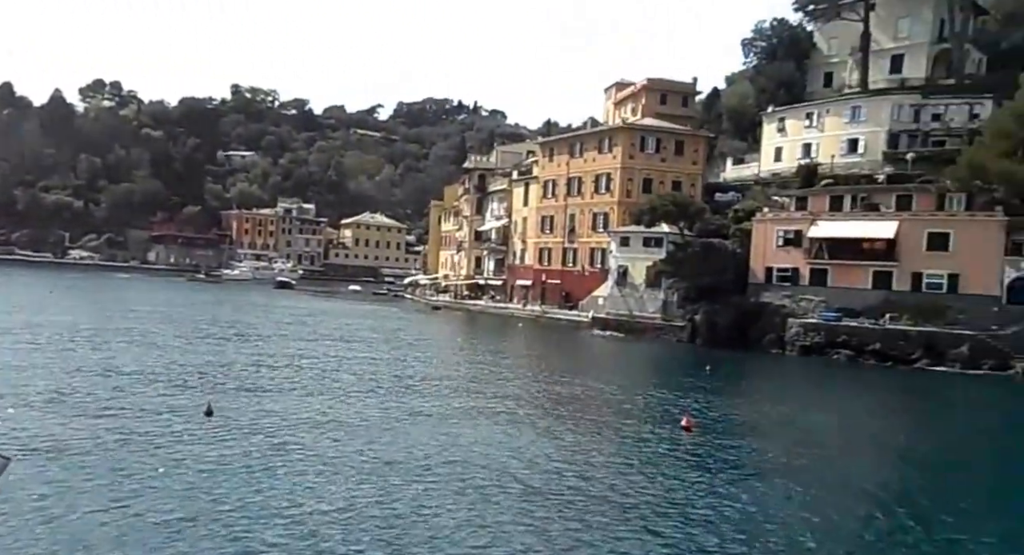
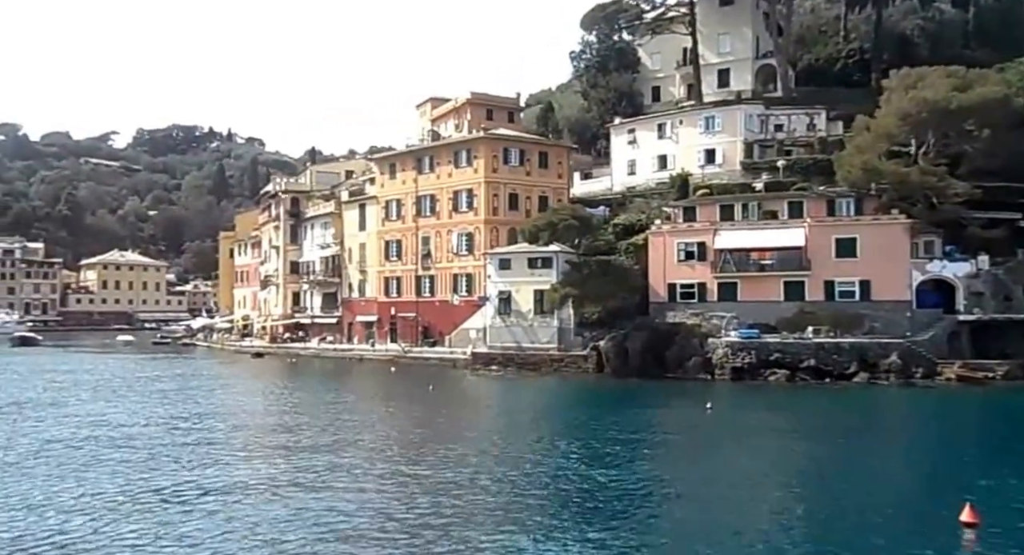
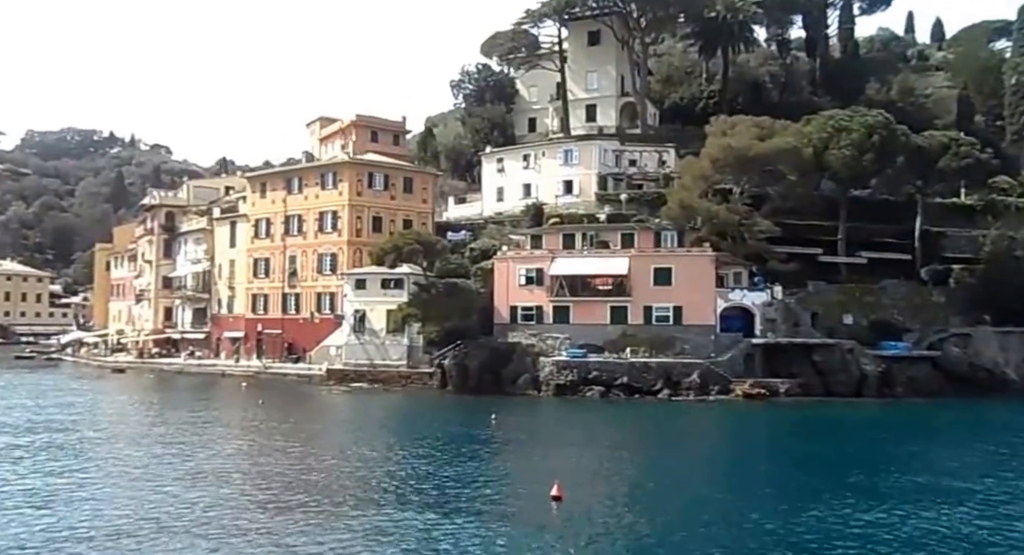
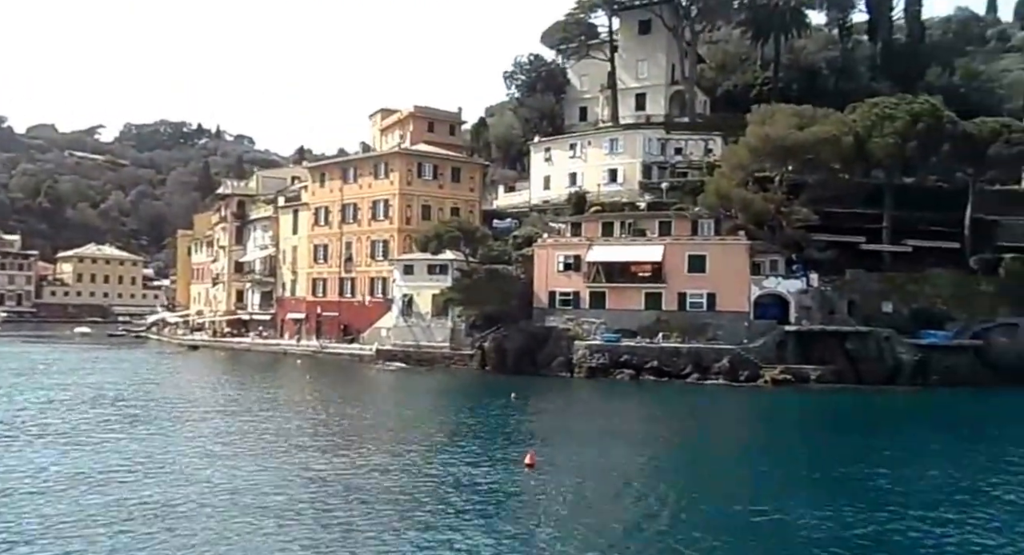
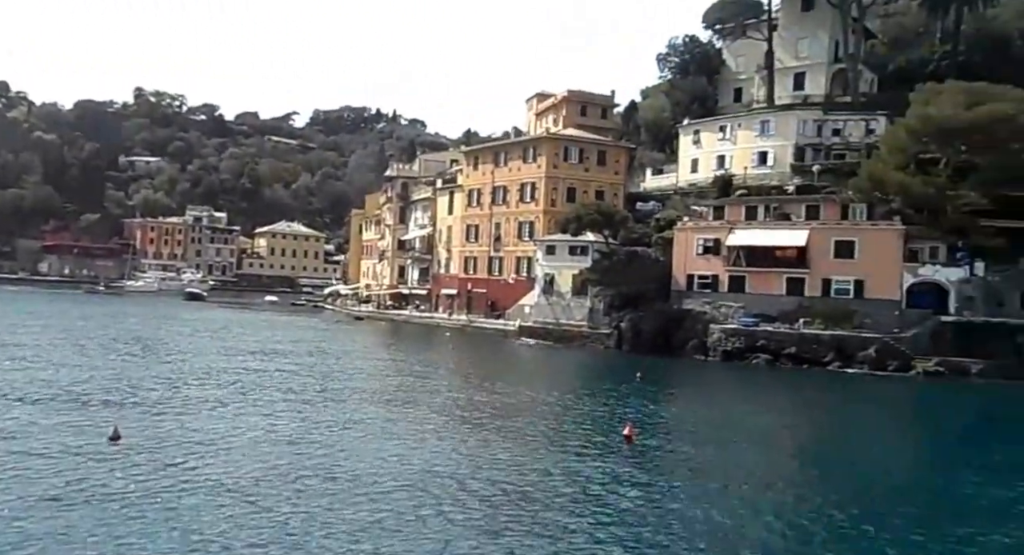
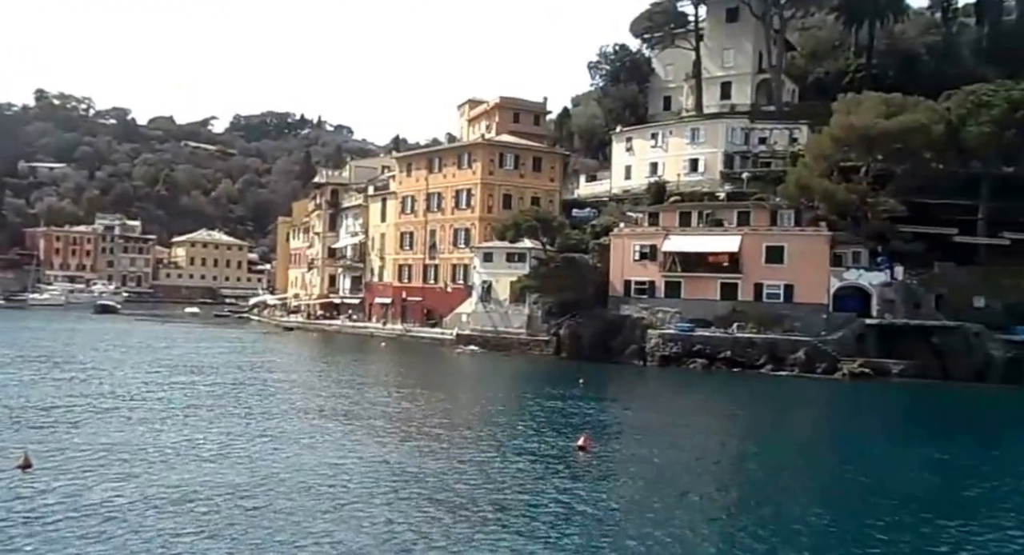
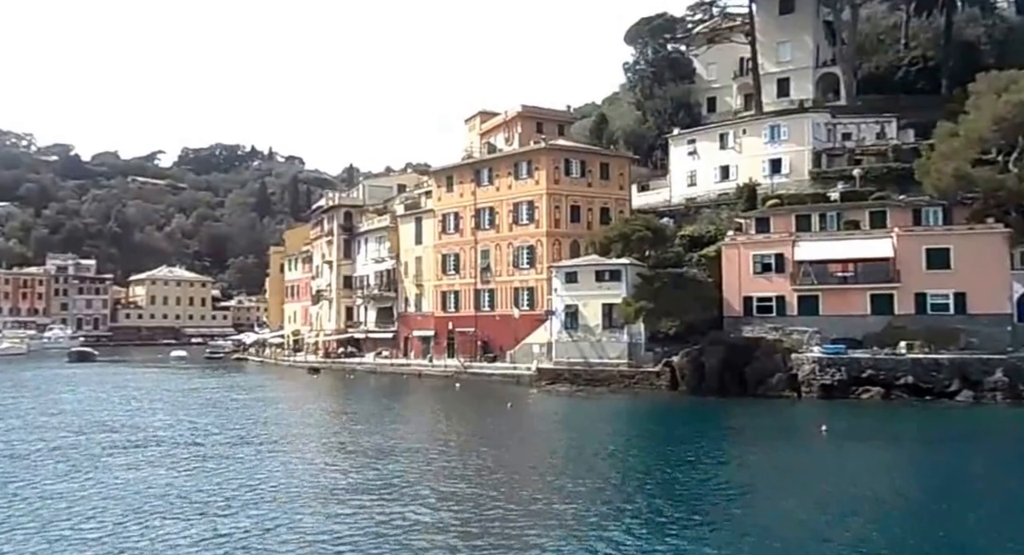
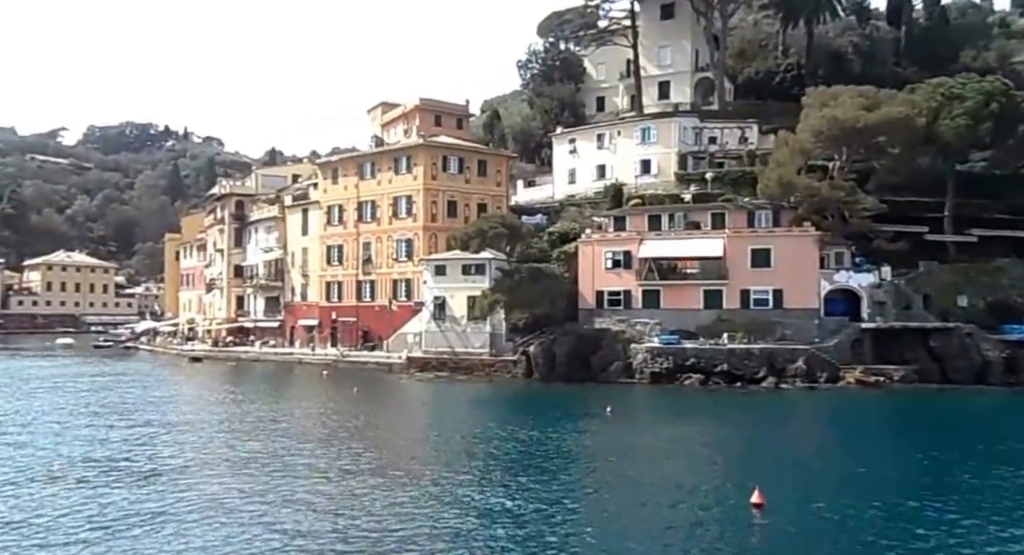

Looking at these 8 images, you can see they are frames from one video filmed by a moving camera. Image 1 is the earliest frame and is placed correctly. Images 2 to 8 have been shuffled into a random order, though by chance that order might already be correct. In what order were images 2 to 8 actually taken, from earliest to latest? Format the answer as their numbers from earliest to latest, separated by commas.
5, 6, 4, 3, 8, 2, 7
